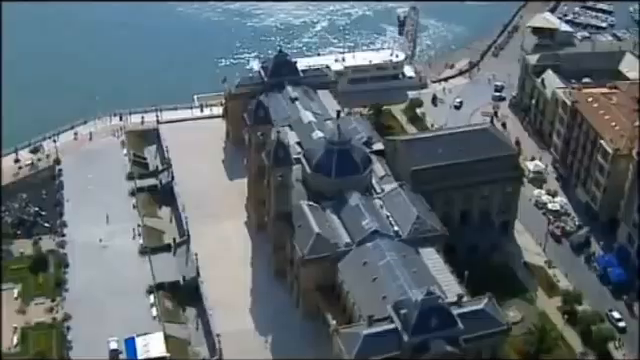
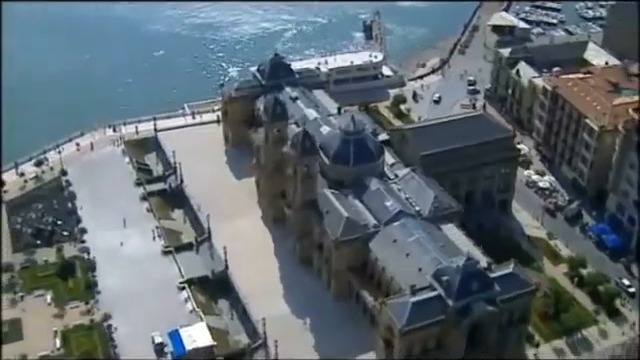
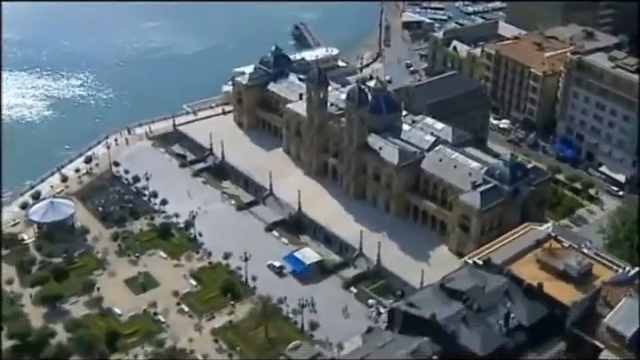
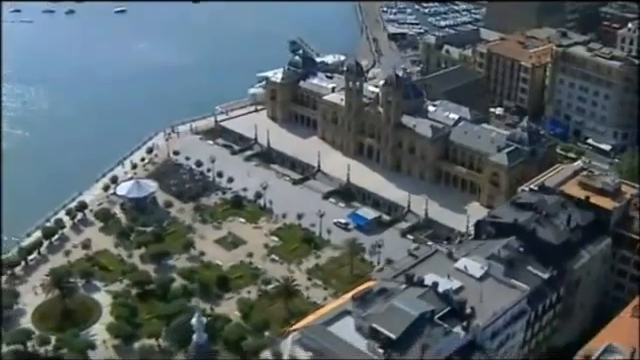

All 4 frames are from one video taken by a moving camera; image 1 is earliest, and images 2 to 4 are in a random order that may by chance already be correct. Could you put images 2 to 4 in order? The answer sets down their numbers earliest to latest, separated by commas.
2, 3, 4
